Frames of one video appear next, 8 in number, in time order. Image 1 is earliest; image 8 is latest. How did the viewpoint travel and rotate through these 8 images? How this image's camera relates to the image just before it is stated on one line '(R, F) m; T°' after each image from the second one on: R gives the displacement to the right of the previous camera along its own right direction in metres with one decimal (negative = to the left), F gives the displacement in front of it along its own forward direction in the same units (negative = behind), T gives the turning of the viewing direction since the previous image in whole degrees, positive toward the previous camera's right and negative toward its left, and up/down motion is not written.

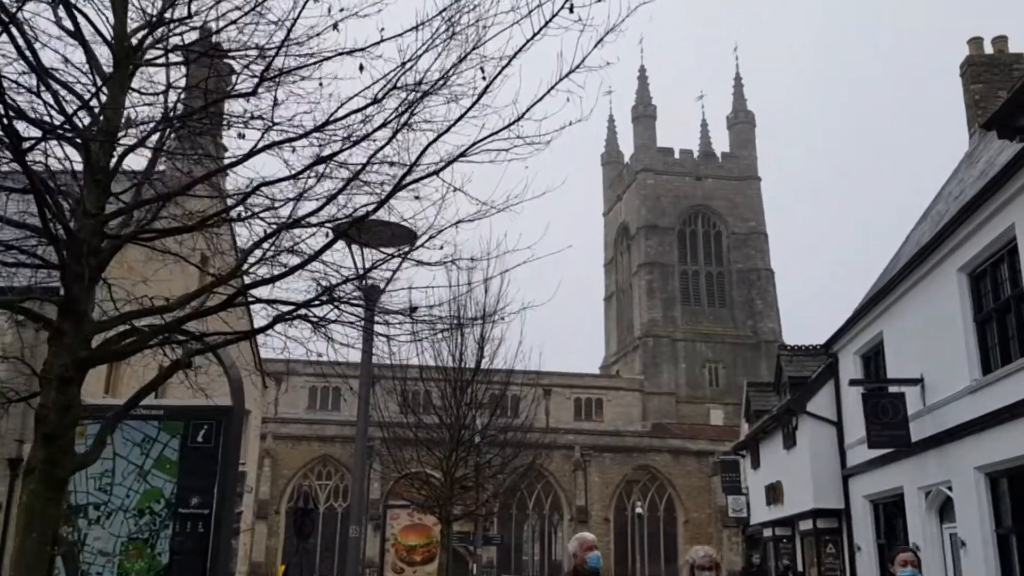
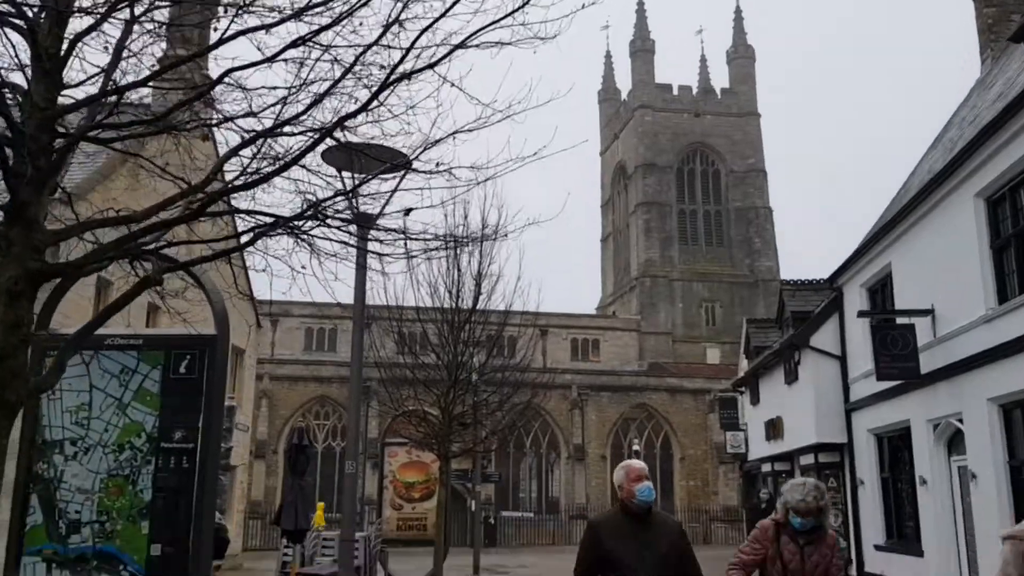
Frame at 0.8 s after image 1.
(0.0, +0.5) m; 0°
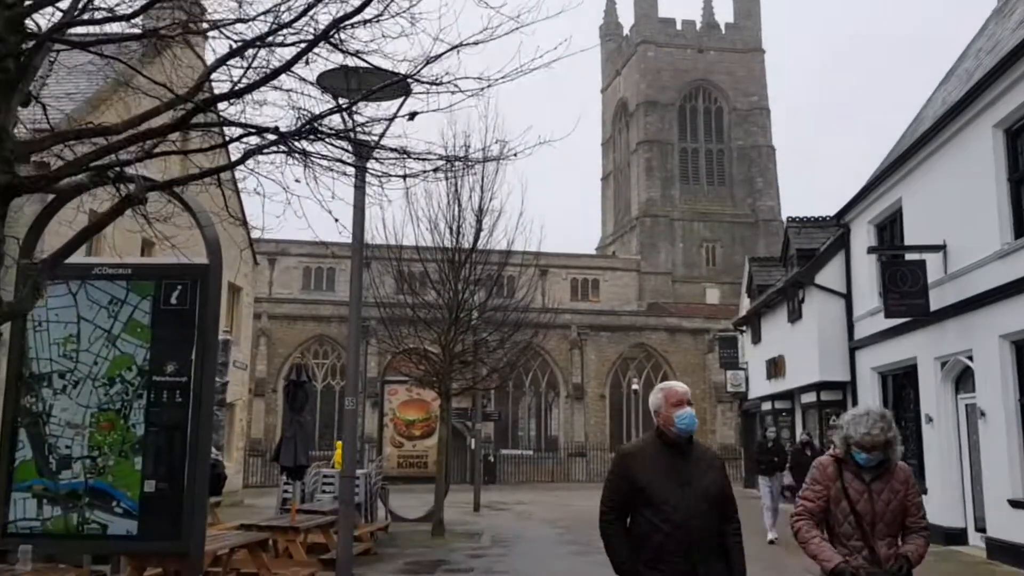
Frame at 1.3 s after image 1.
(-0.1, +0.3) m; 0°
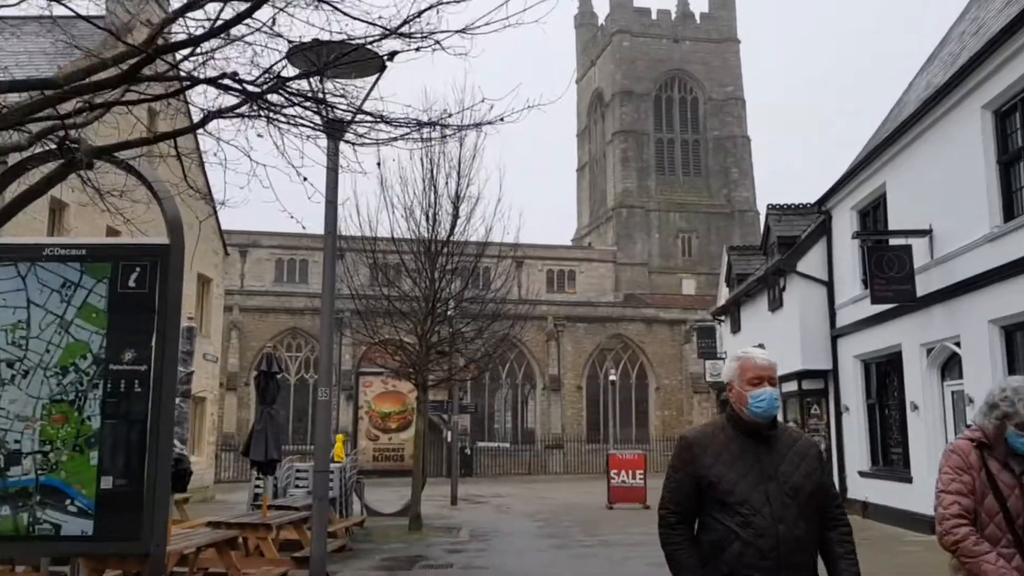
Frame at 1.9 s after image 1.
(-0.1, +0.4) m; +2°
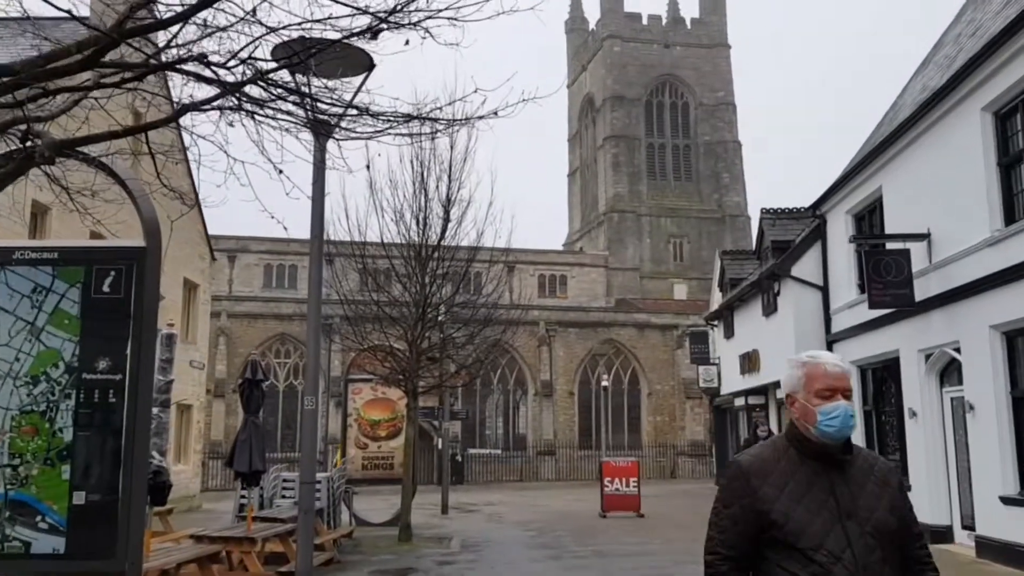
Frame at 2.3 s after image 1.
(0.0, +0.3) m; +1°
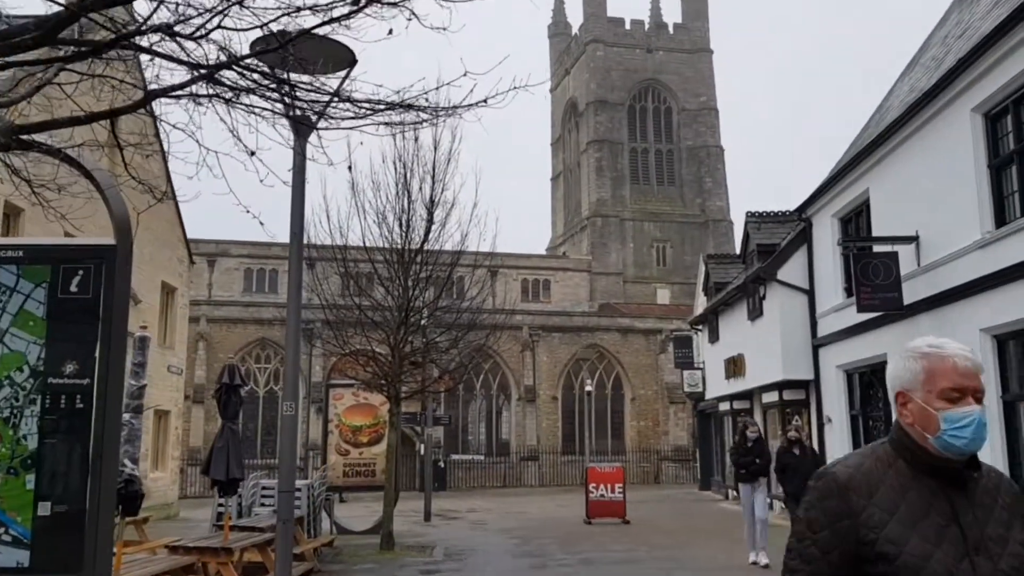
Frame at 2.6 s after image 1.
(0.0, +0.2) m; +1°
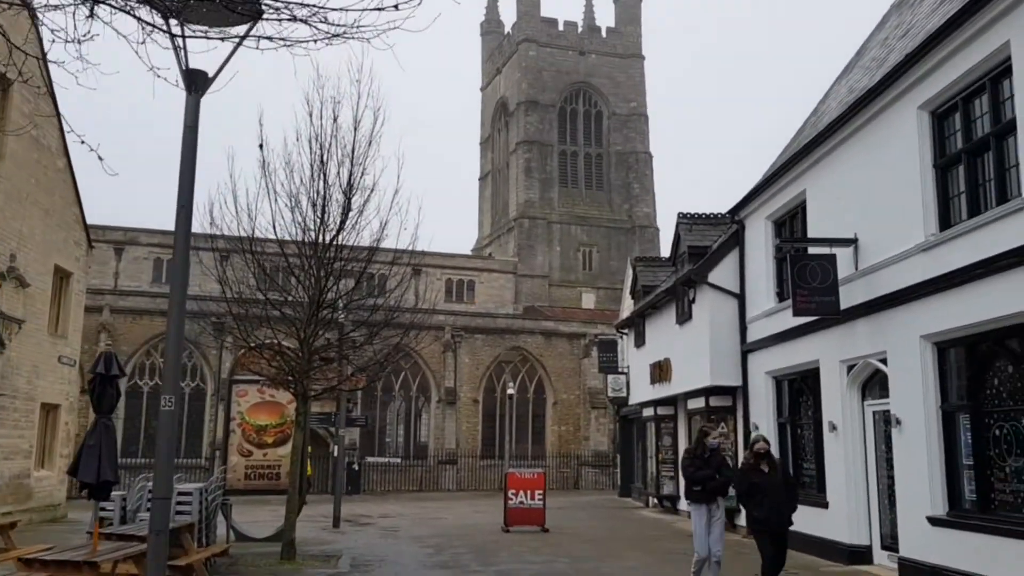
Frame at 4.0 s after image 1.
(+0.1, +0.8) m; +5°
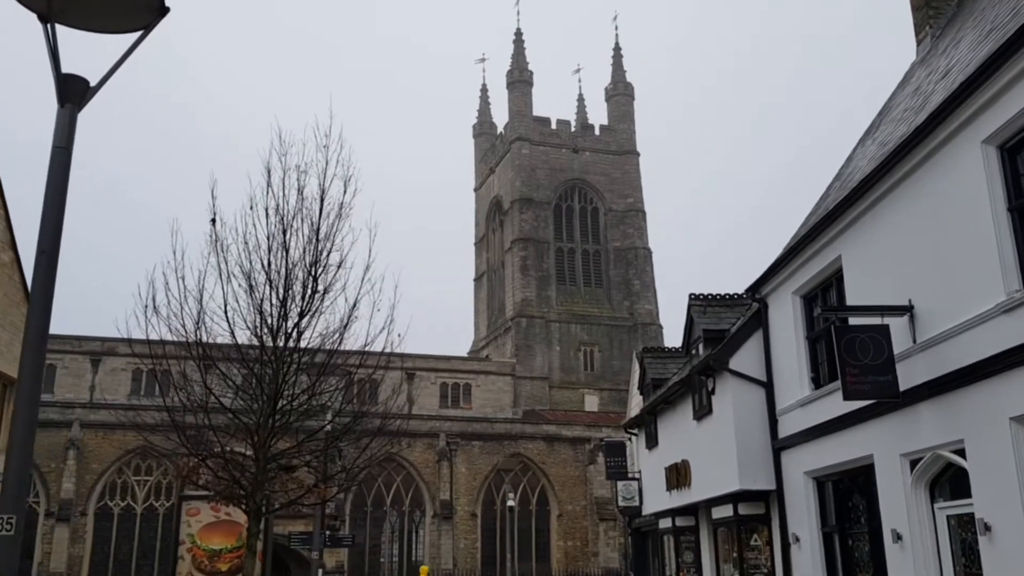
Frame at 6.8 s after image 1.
(+0.1, +1.9) m; 0°
